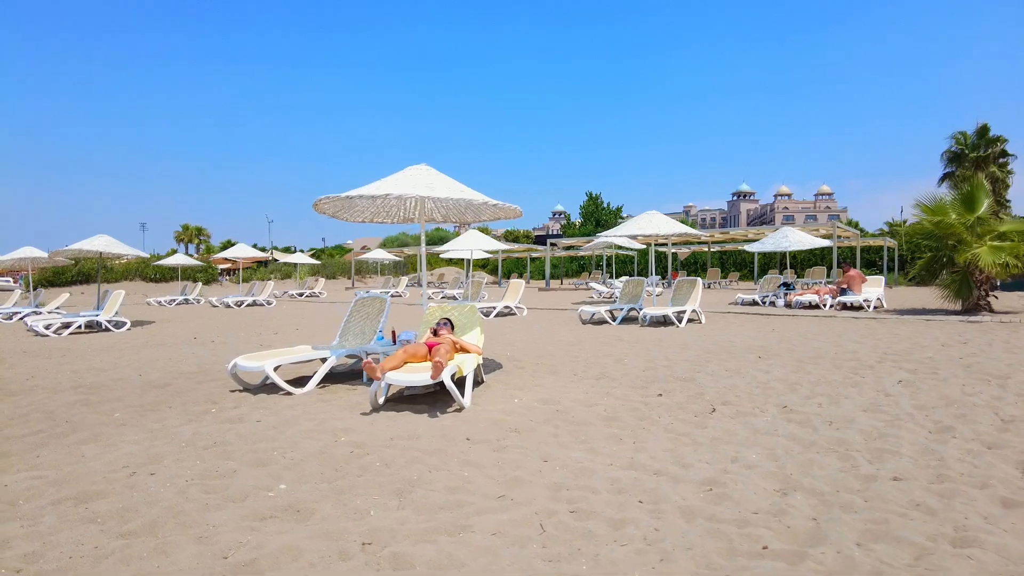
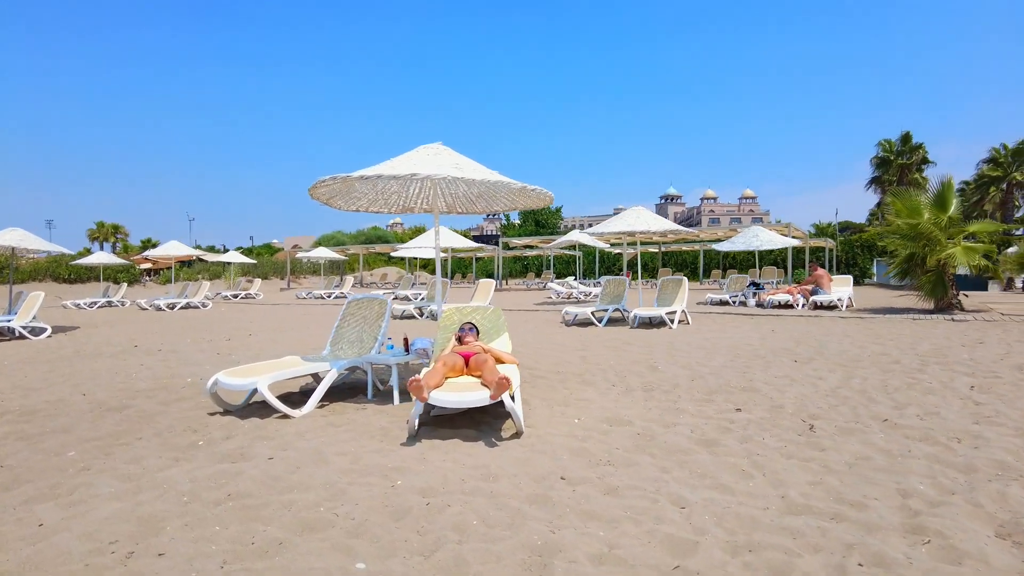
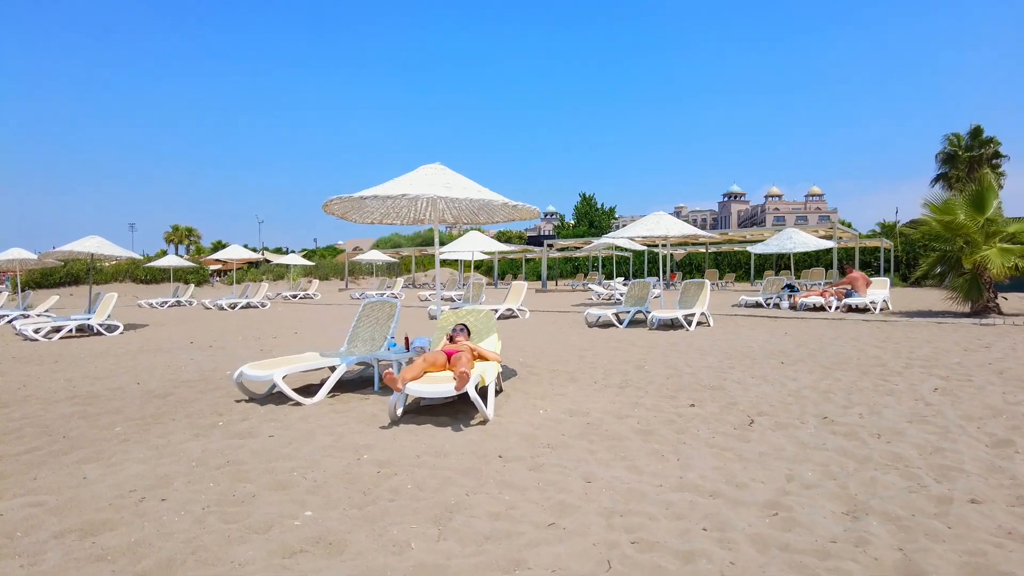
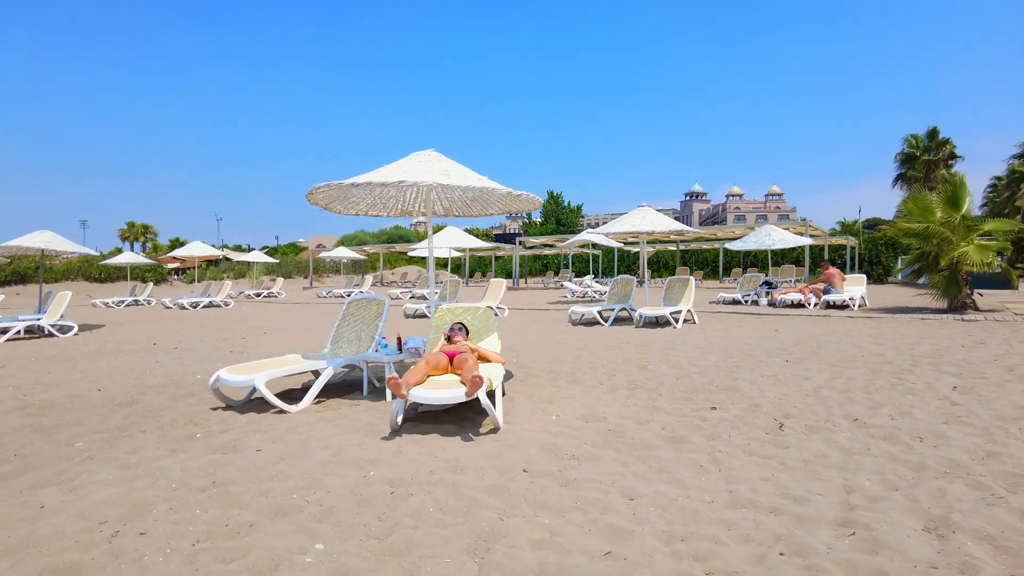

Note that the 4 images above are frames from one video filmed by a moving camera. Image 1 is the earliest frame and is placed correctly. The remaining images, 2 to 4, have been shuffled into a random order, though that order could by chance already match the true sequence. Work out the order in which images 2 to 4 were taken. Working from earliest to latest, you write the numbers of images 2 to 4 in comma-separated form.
3, 4, 2
